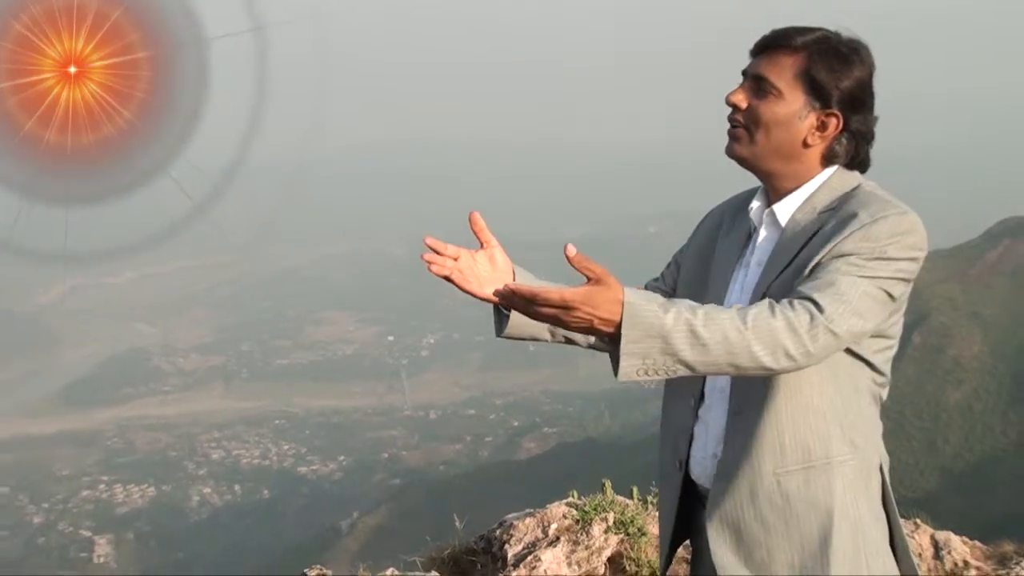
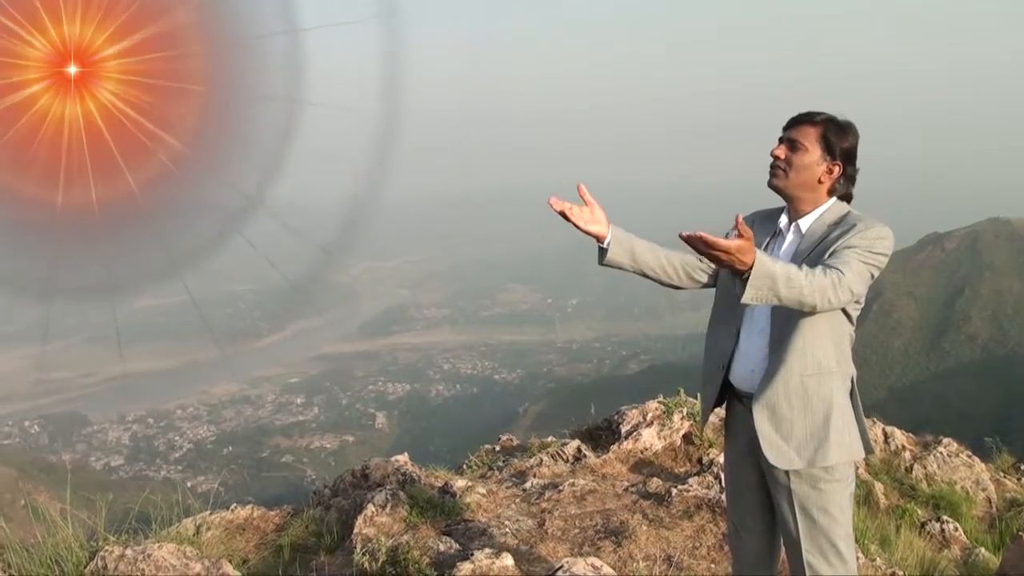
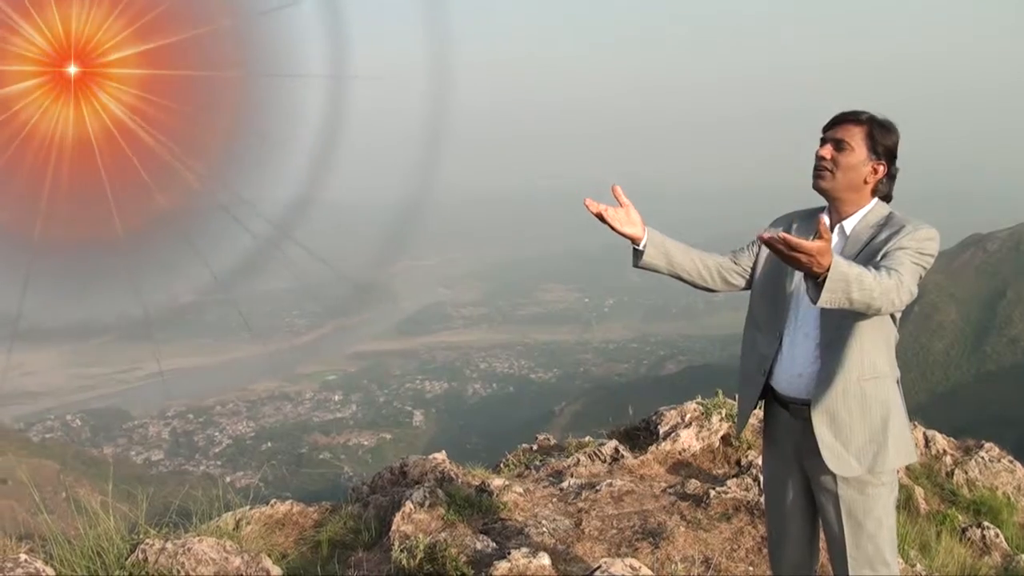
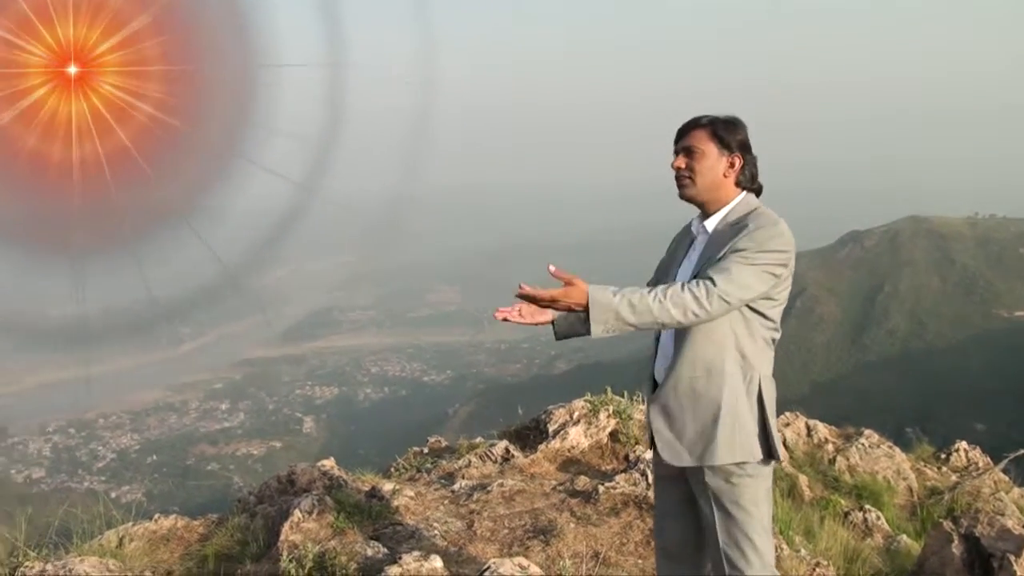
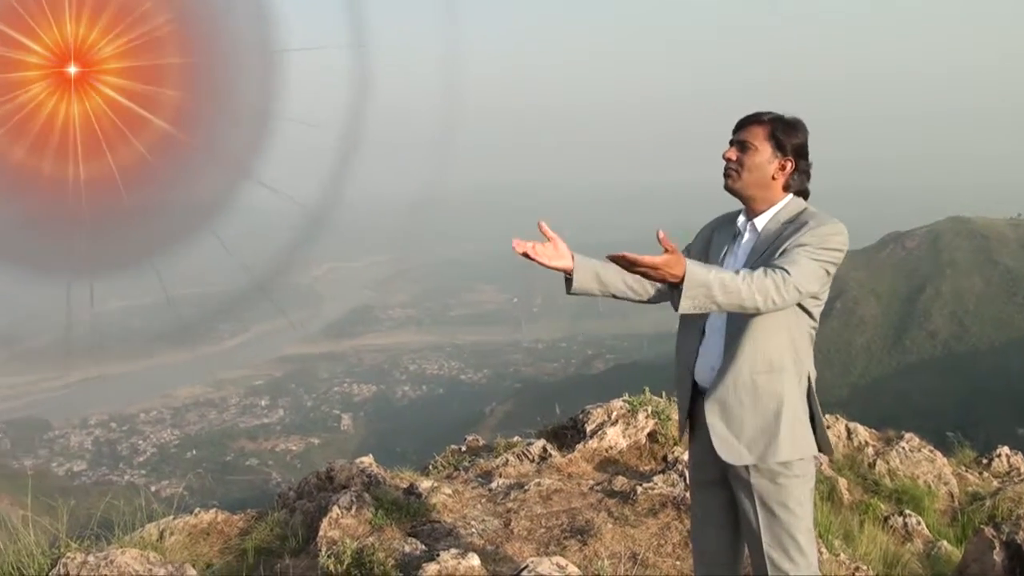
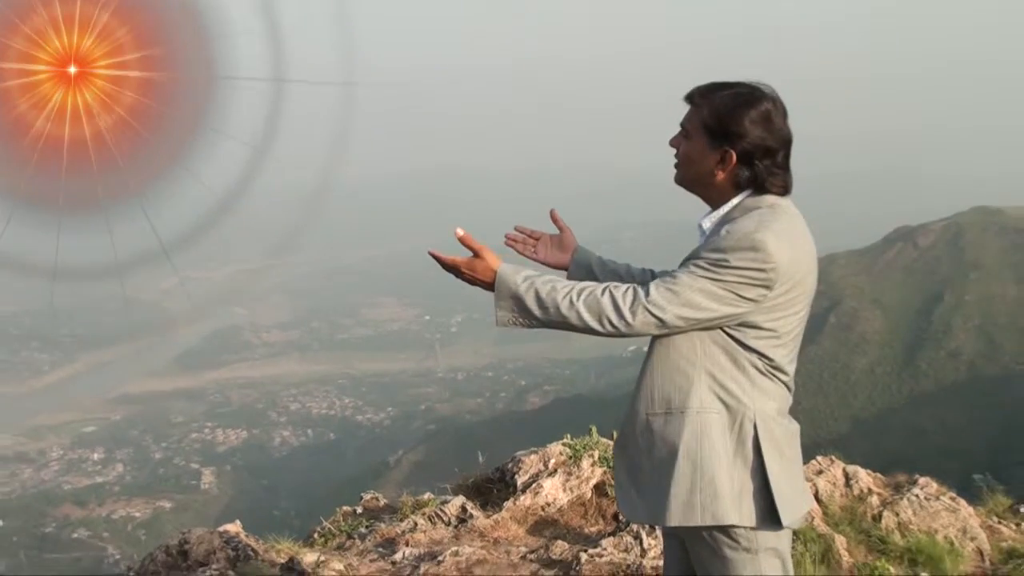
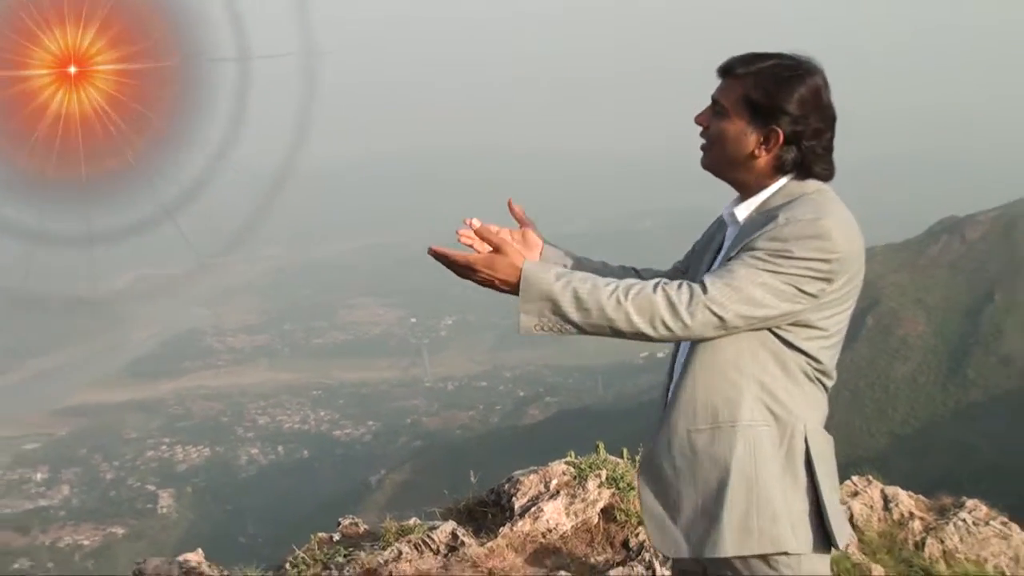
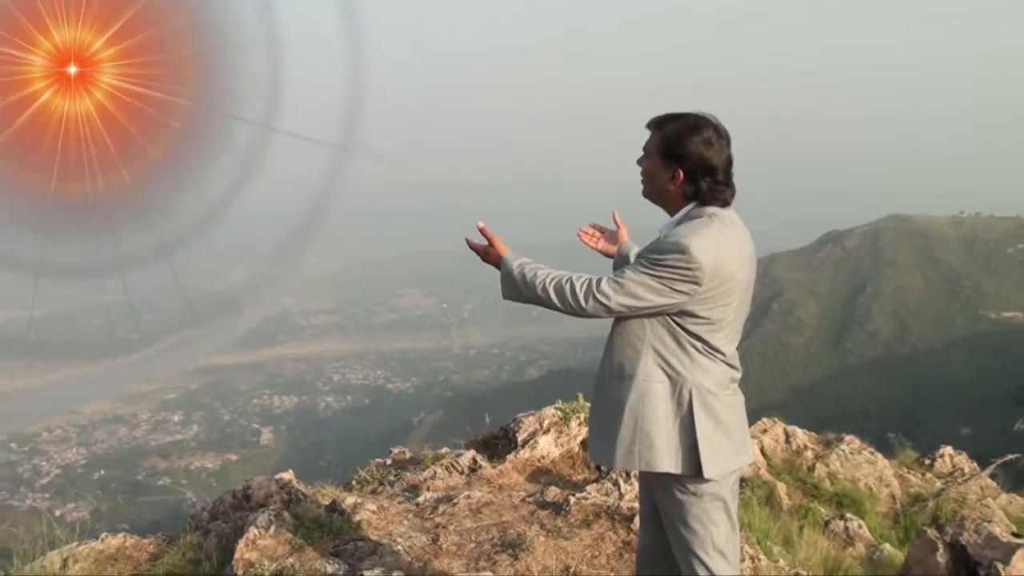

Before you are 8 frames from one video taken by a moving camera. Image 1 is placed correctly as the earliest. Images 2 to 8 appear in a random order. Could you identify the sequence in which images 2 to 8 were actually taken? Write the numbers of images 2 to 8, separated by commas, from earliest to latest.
7, 6, 8, 4, 5, 2, 3
